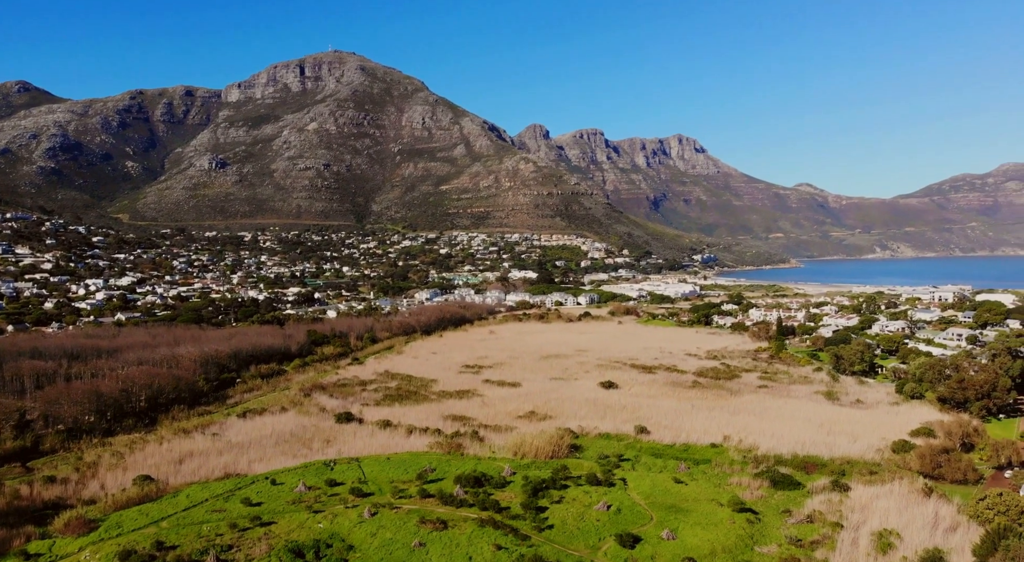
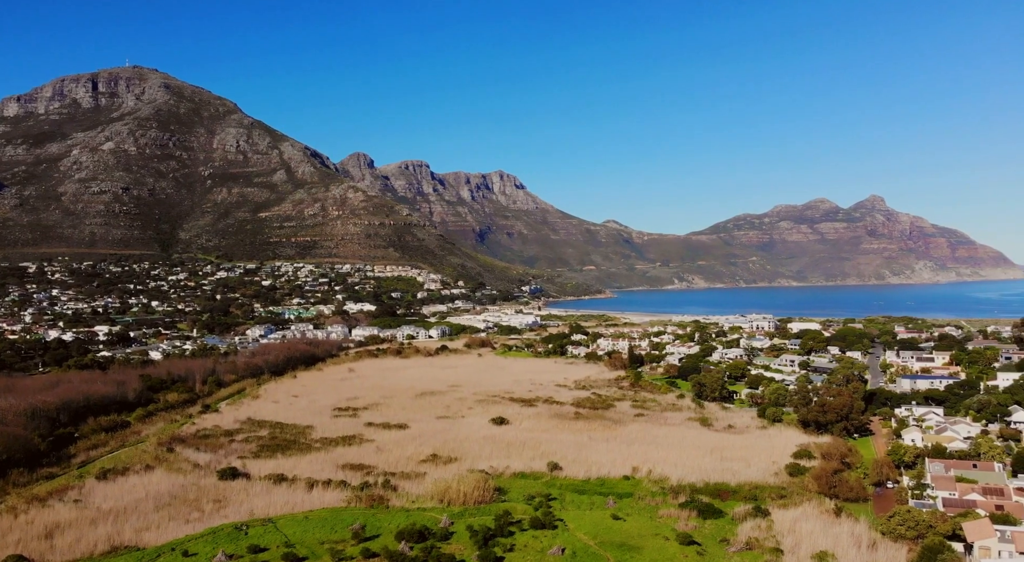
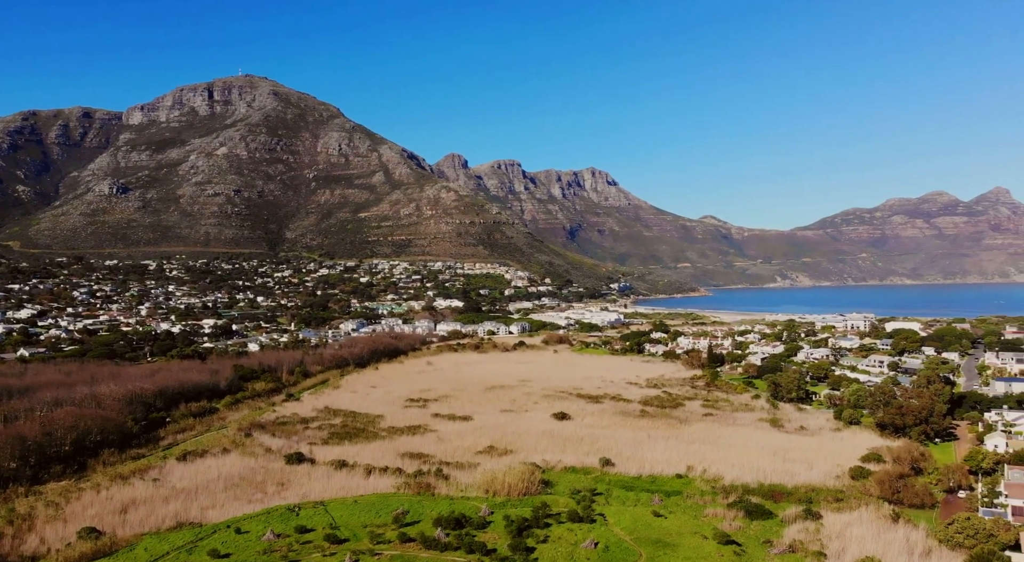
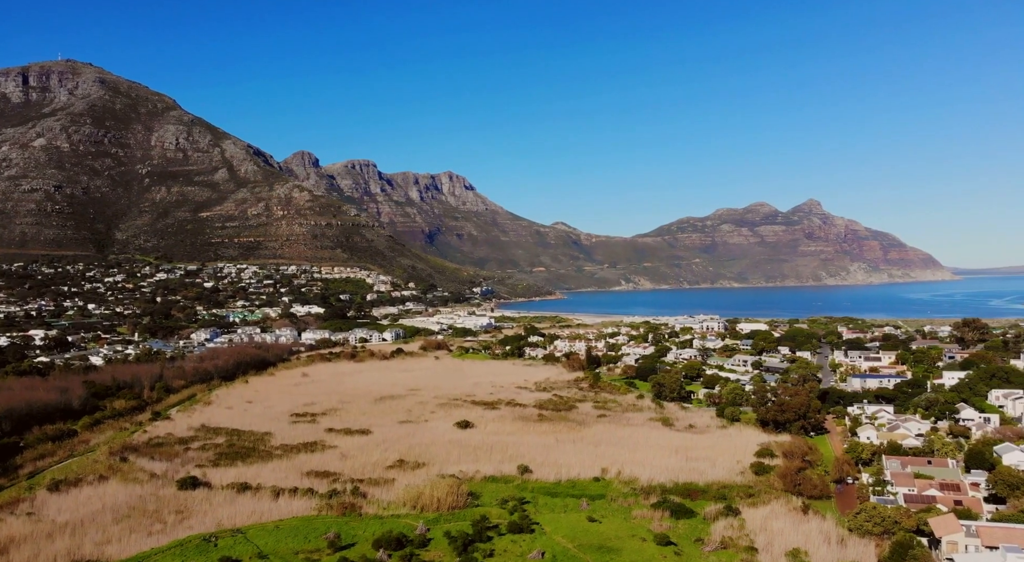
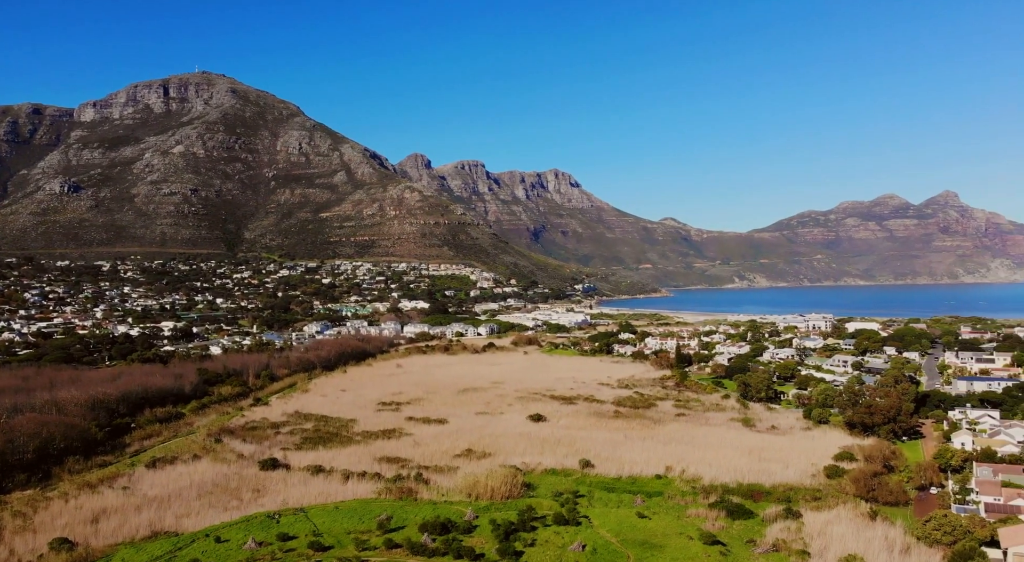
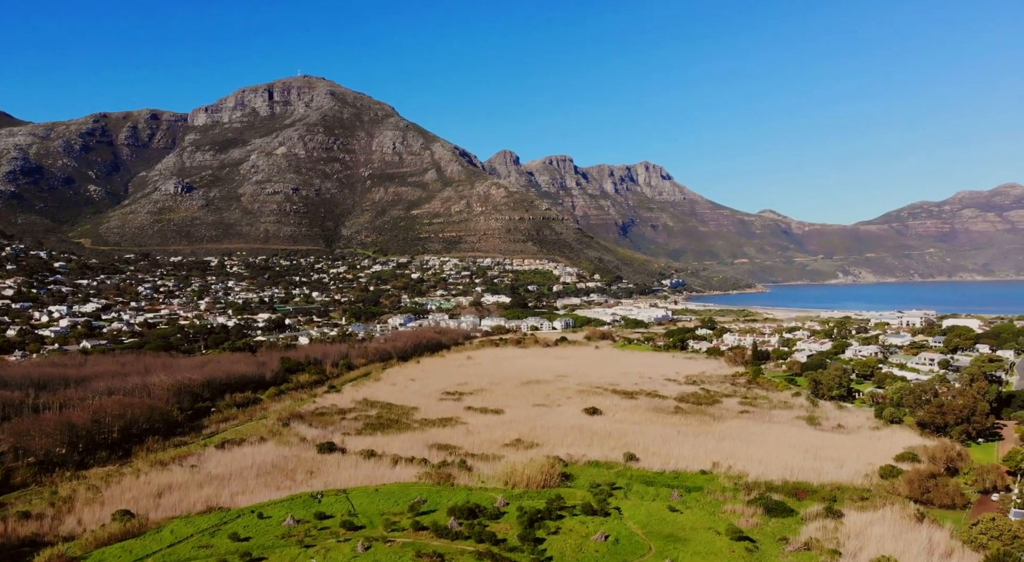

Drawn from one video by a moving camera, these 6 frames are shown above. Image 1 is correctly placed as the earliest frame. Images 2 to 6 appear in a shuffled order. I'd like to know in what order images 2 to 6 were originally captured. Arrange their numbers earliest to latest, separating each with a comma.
6, 3, 5, 2, 4
